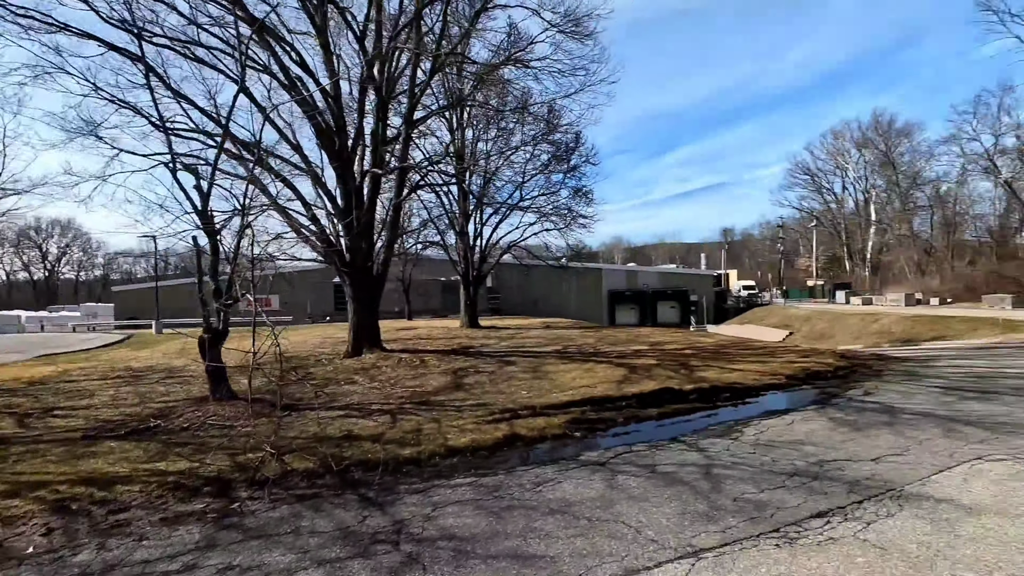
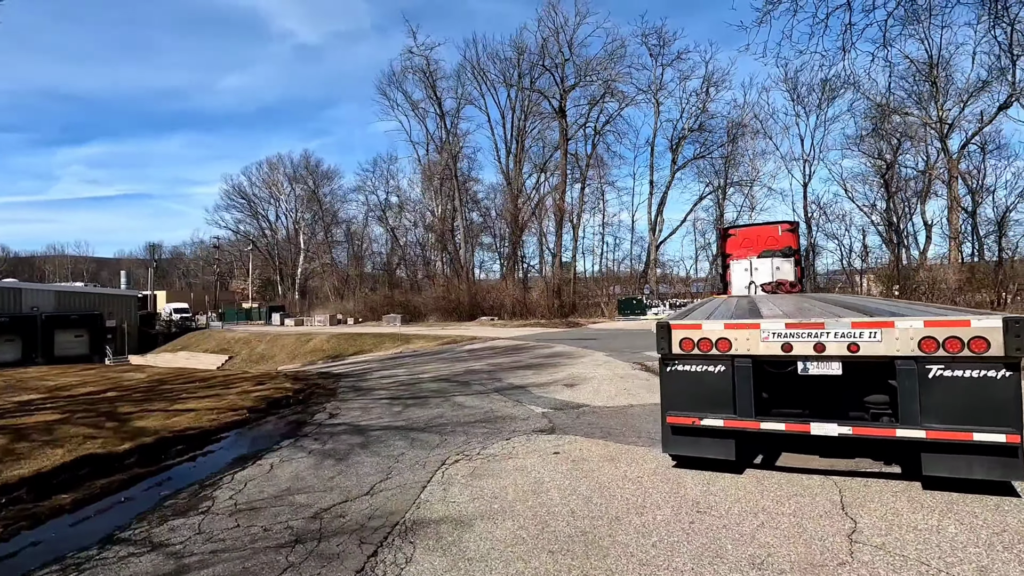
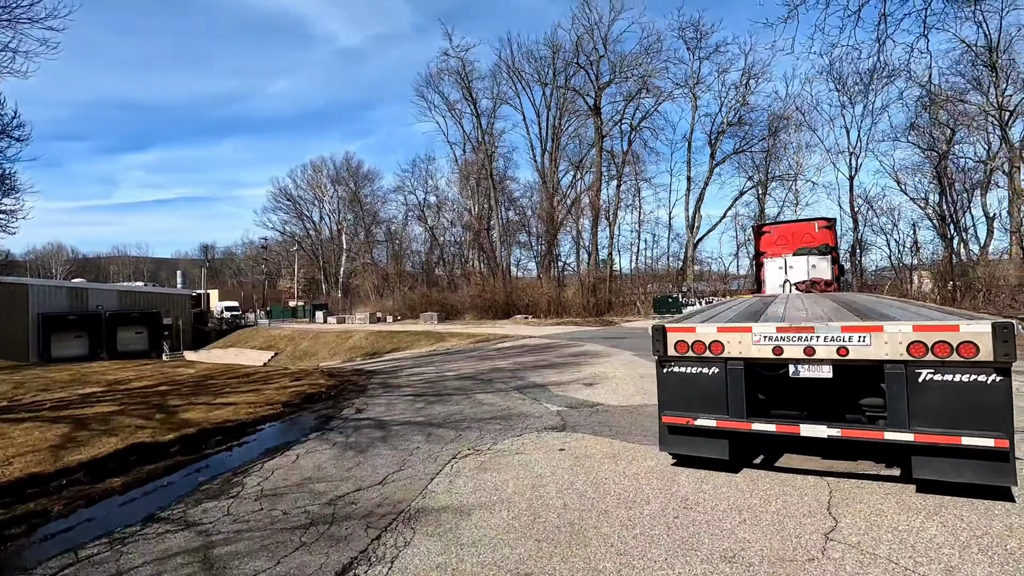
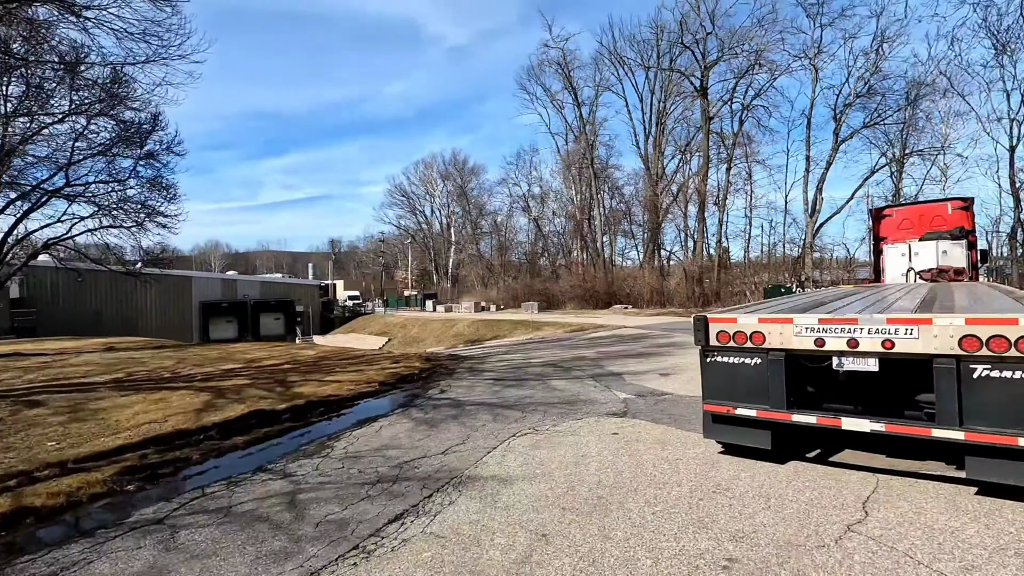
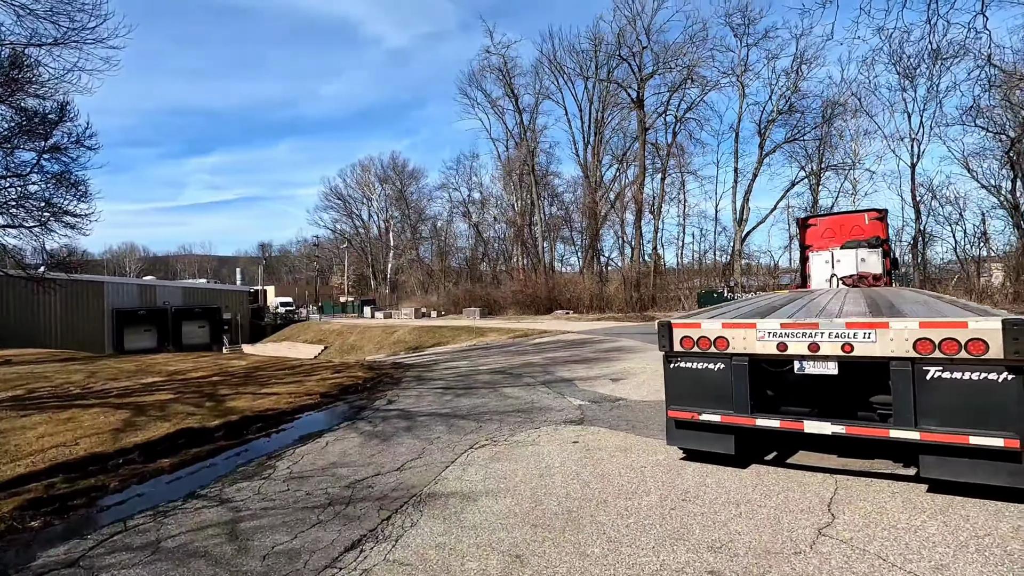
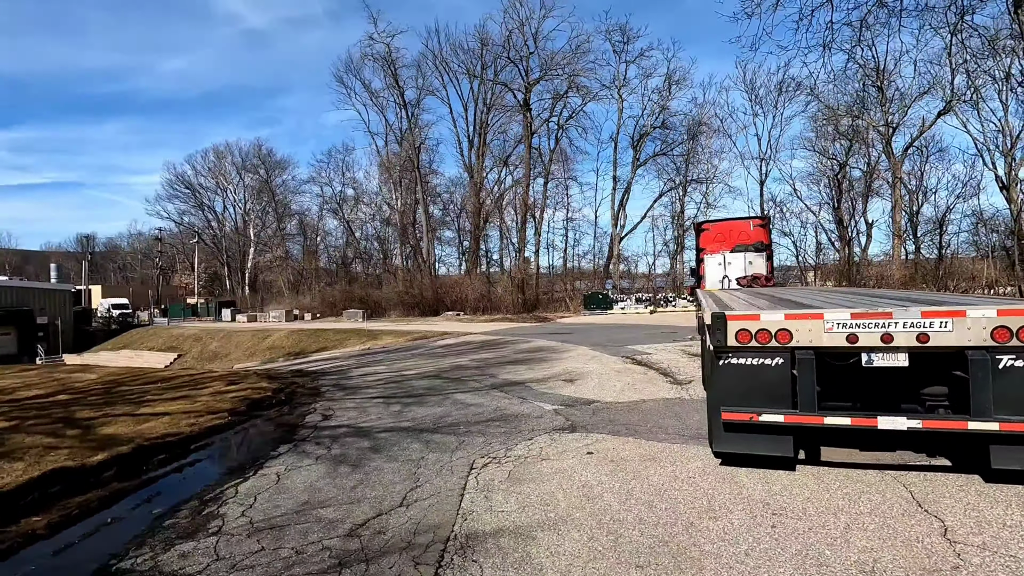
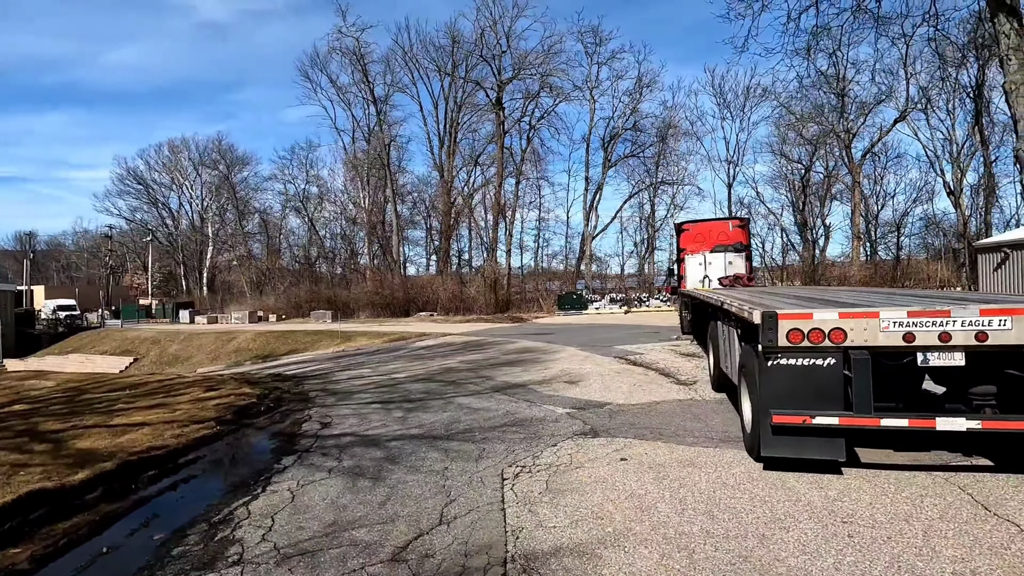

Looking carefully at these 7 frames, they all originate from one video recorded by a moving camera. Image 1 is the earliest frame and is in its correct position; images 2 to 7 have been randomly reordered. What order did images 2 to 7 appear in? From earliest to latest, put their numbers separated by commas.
4, 5, 3, 2, 6, 7
